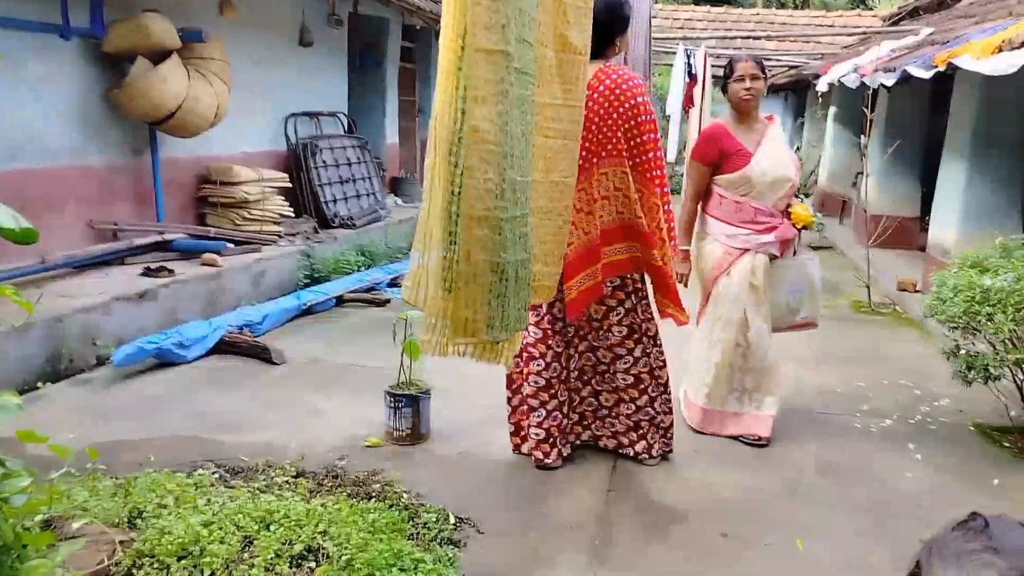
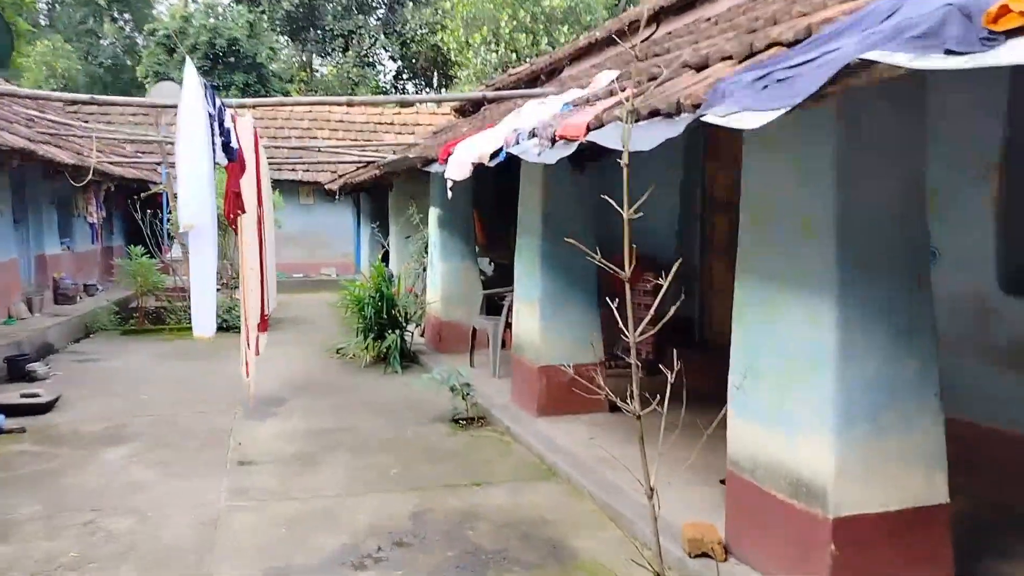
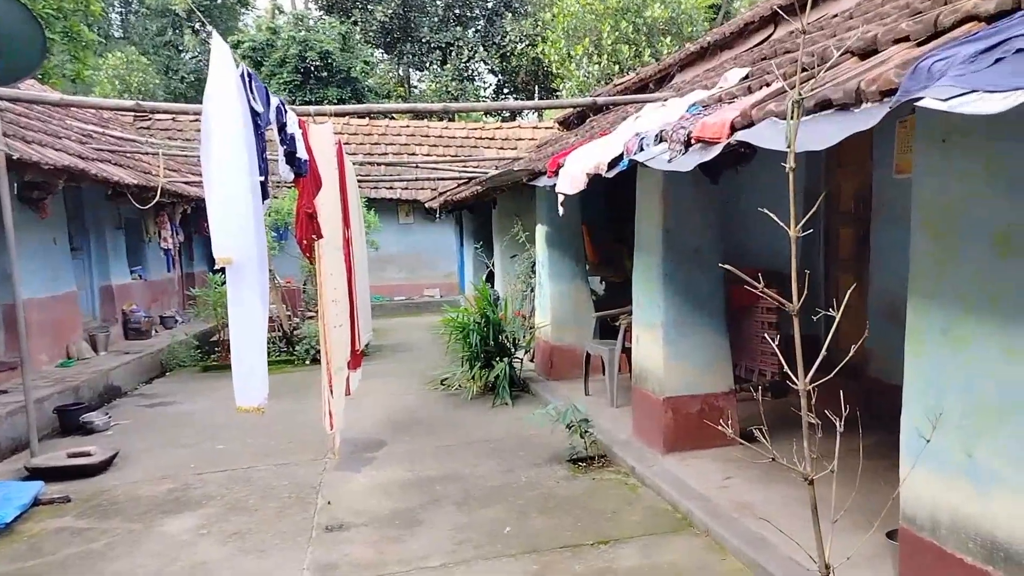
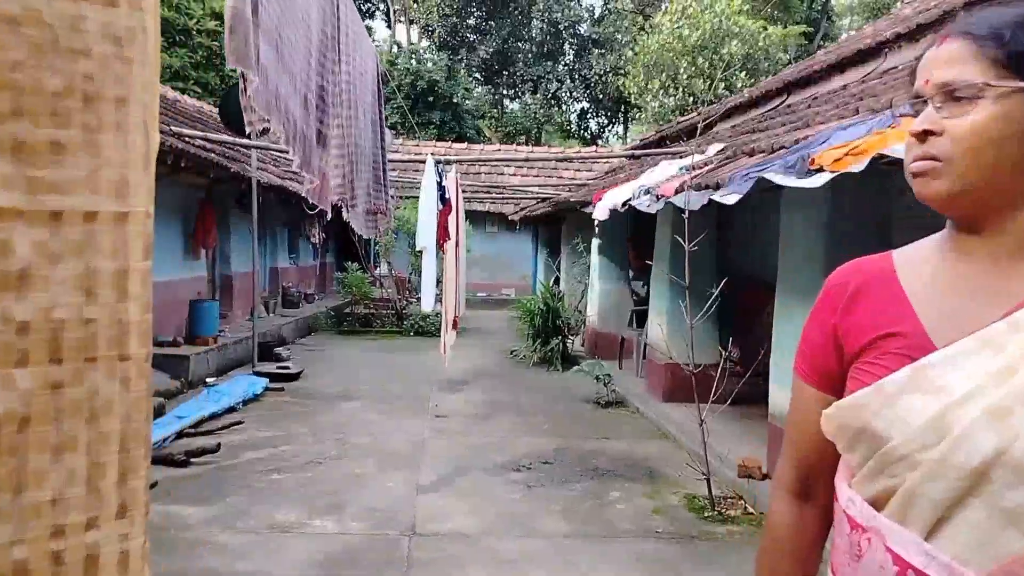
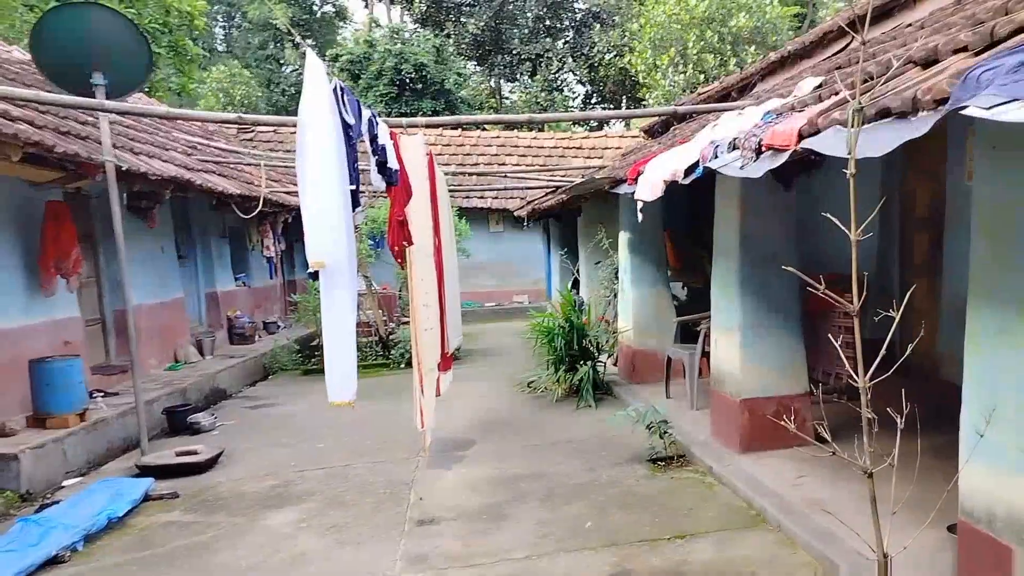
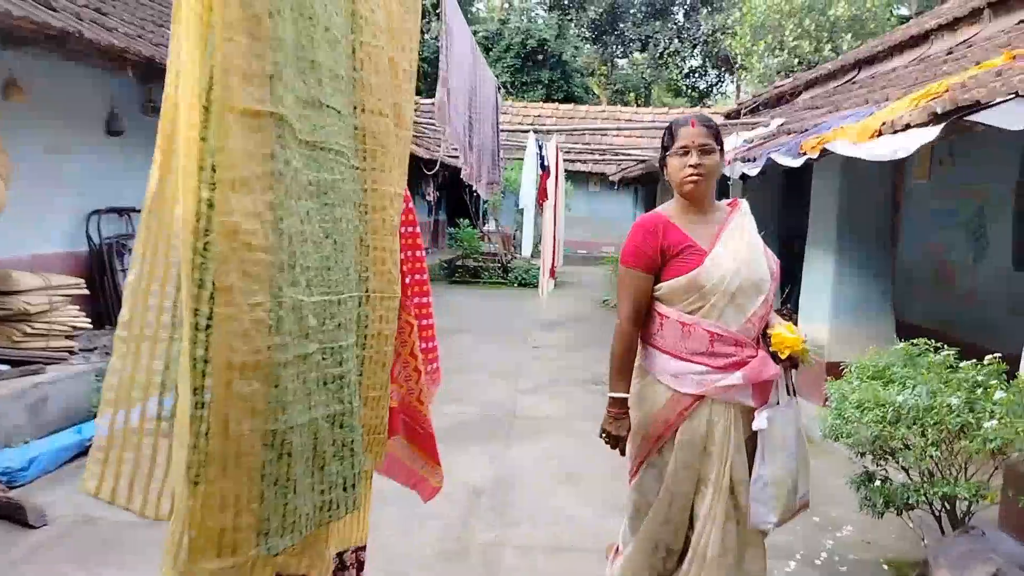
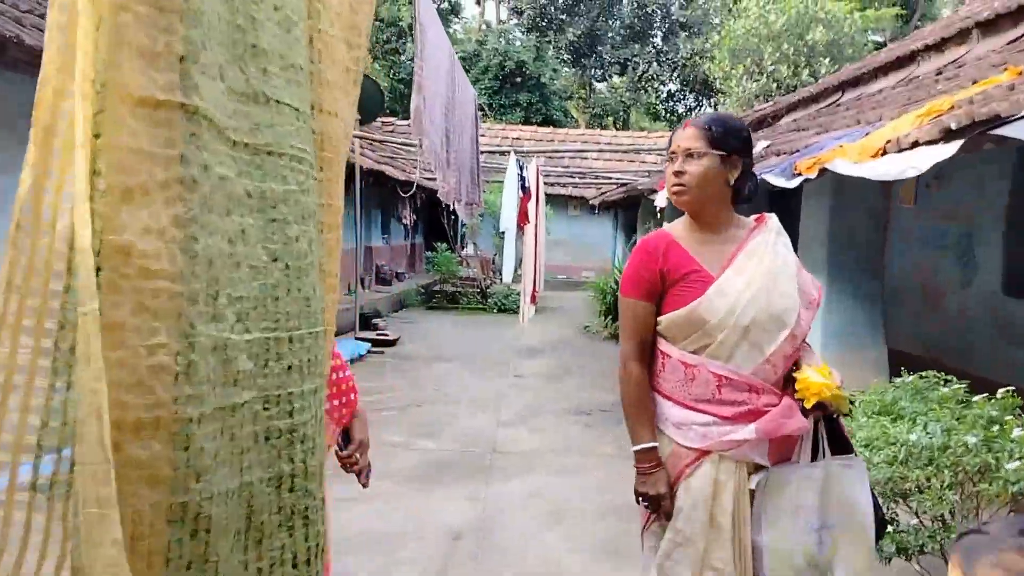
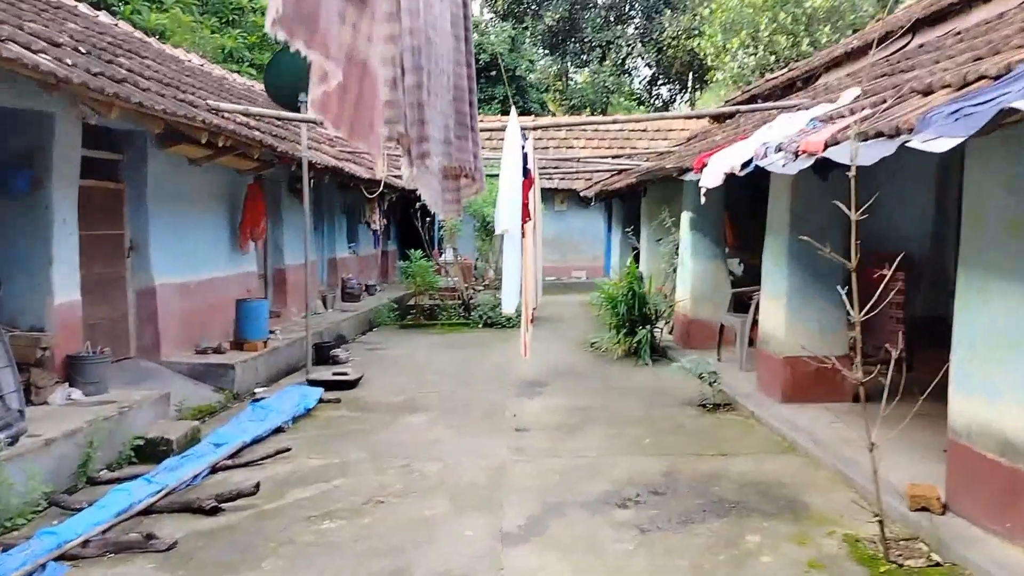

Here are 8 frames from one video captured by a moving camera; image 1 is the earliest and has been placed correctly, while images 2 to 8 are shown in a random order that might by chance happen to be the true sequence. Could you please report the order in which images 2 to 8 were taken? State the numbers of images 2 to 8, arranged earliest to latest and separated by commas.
6, 7, 4, 8, 2, 5, 3
